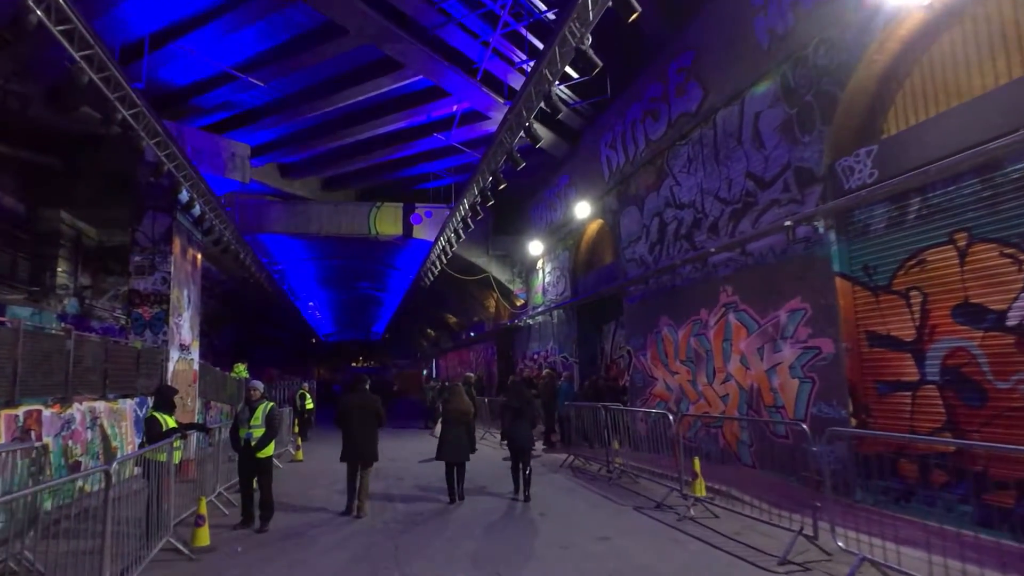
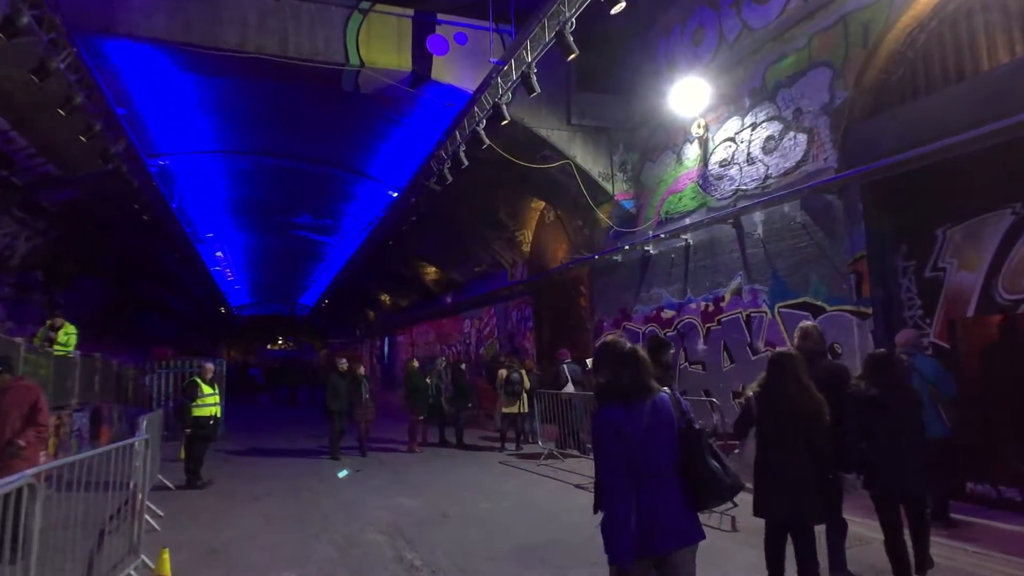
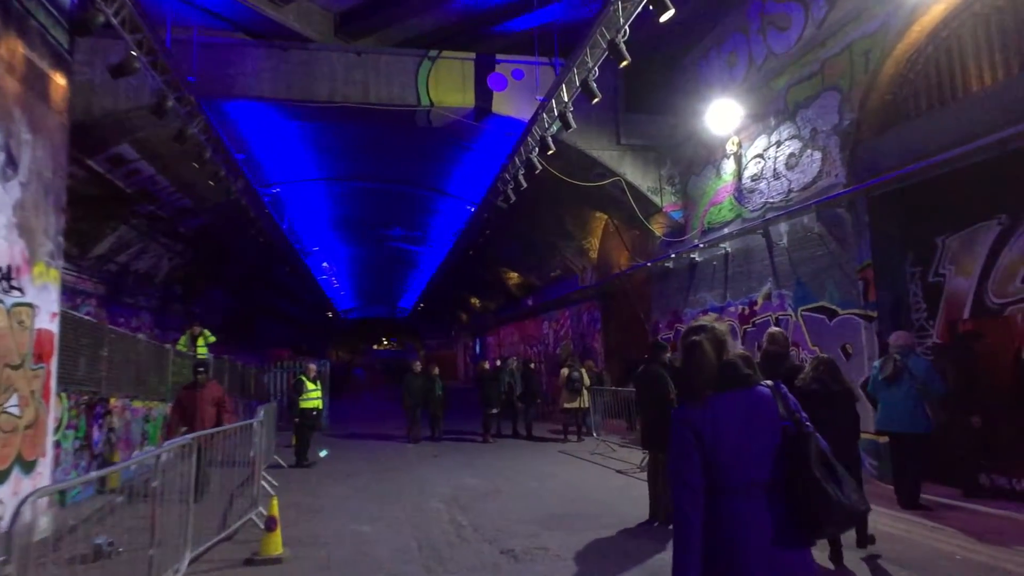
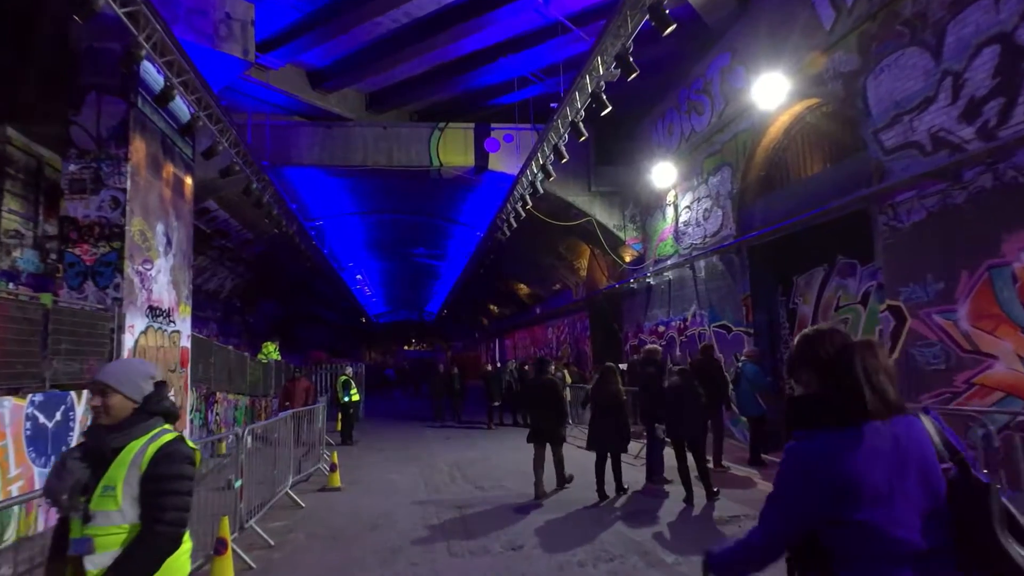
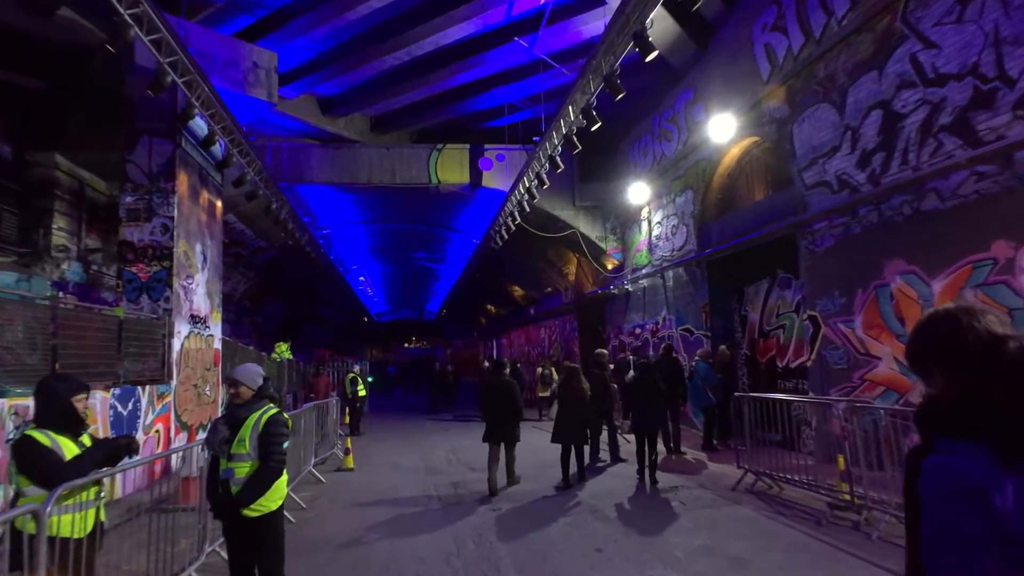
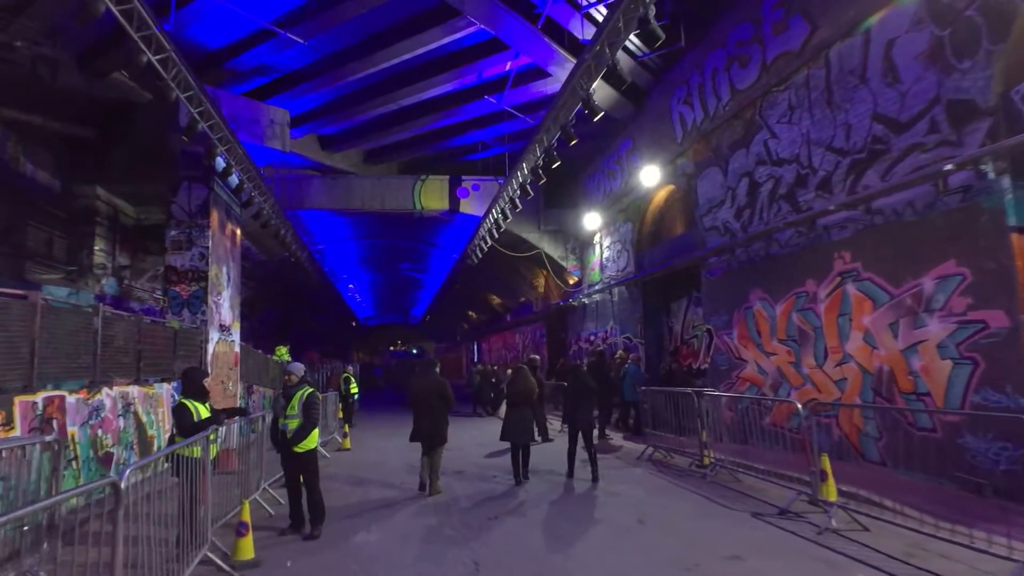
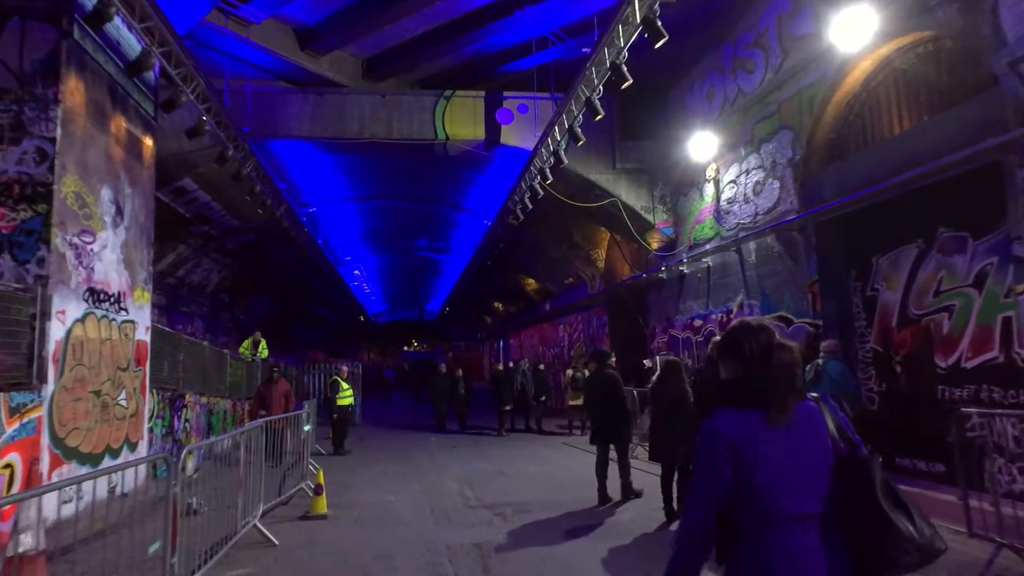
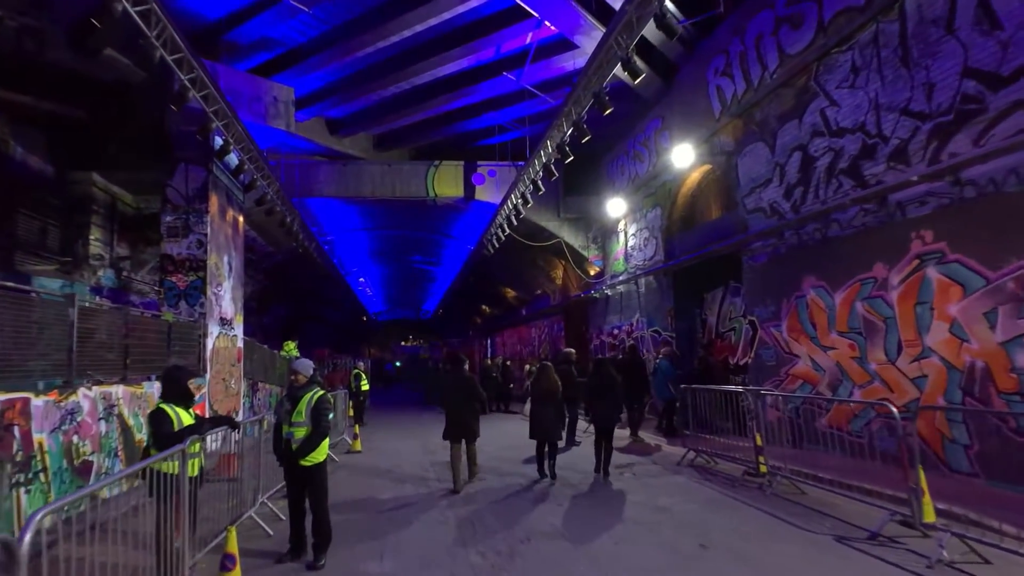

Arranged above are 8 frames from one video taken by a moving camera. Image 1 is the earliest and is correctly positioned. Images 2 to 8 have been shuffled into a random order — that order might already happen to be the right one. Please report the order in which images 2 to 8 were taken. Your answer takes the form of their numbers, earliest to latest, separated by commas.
6, 8, 5, 4, 7, 3, 2
